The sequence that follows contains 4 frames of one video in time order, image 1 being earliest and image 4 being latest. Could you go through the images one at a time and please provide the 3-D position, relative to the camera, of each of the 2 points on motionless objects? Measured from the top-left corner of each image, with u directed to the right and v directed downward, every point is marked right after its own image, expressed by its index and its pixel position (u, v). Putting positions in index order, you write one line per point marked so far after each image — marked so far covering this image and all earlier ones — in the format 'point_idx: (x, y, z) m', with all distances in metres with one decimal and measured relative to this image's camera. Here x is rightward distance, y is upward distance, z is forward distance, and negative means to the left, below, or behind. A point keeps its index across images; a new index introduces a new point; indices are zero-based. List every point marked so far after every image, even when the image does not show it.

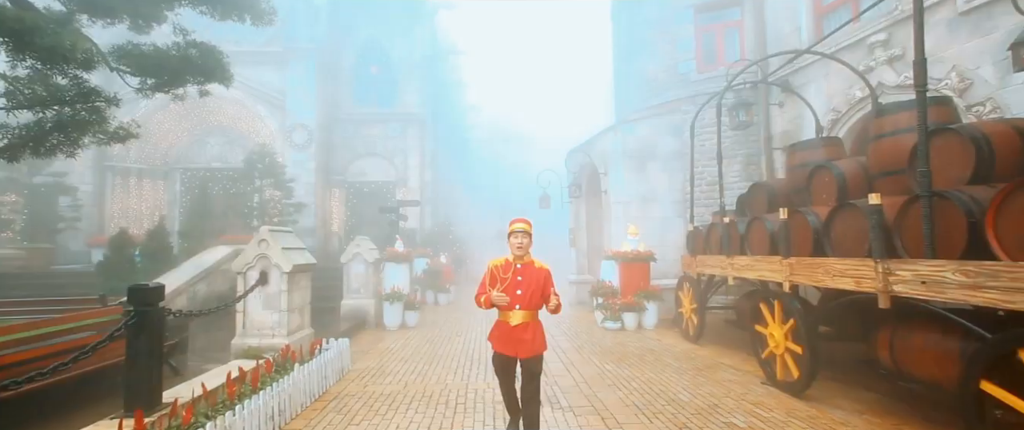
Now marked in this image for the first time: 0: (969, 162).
0: (+2.6, +0.3, +2.9) m
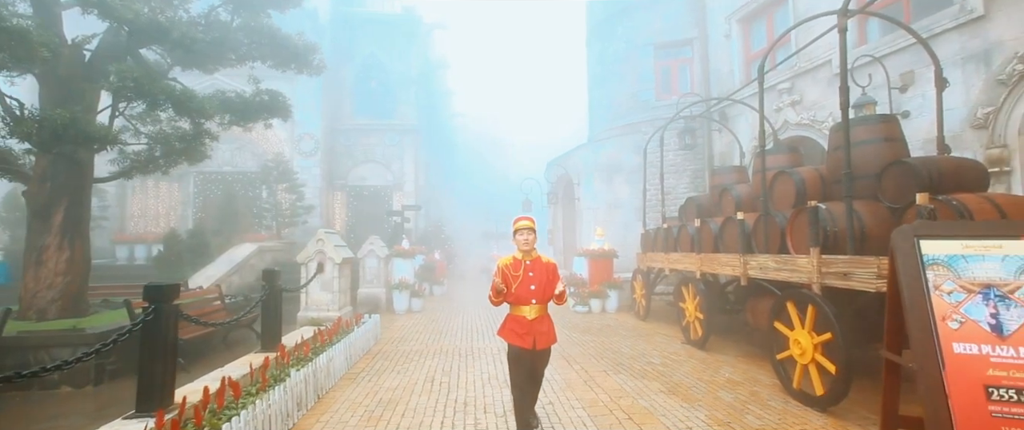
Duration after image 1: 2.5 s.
0: (+2.6, +0.2, +4.7) m
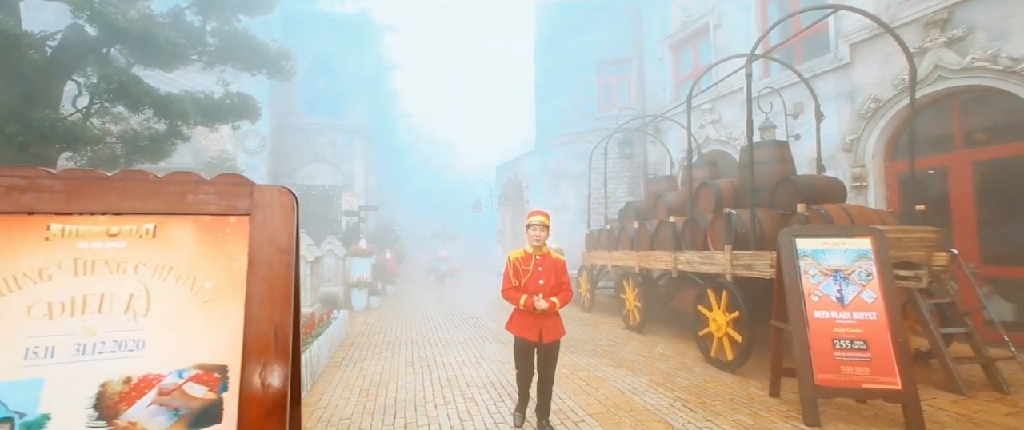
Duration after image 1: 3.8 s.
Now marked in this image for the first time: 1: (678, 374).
0: (+2.2, +0.2, +5.7) m
1: (+1.5, -1.4, +4.4) m
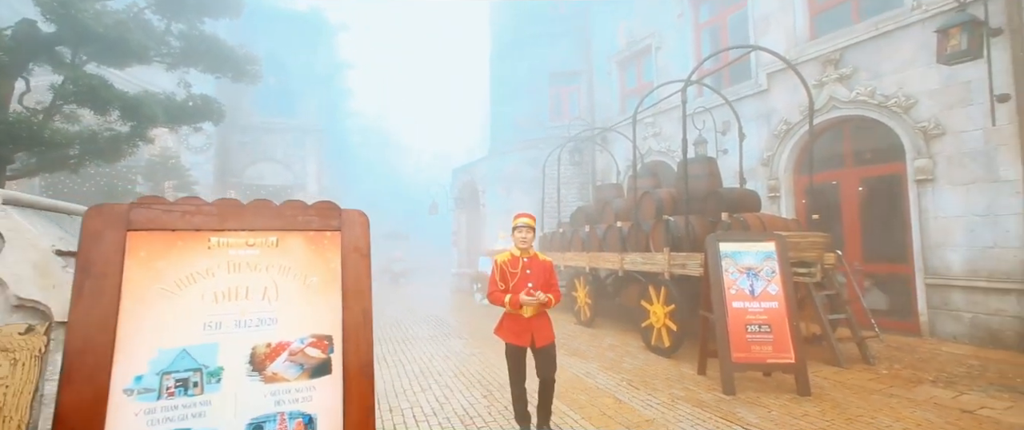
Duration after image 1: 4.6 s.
0: (+1.8, +0.1, +6.4) m
1: (+1.1, -1.5, +5.1) m
